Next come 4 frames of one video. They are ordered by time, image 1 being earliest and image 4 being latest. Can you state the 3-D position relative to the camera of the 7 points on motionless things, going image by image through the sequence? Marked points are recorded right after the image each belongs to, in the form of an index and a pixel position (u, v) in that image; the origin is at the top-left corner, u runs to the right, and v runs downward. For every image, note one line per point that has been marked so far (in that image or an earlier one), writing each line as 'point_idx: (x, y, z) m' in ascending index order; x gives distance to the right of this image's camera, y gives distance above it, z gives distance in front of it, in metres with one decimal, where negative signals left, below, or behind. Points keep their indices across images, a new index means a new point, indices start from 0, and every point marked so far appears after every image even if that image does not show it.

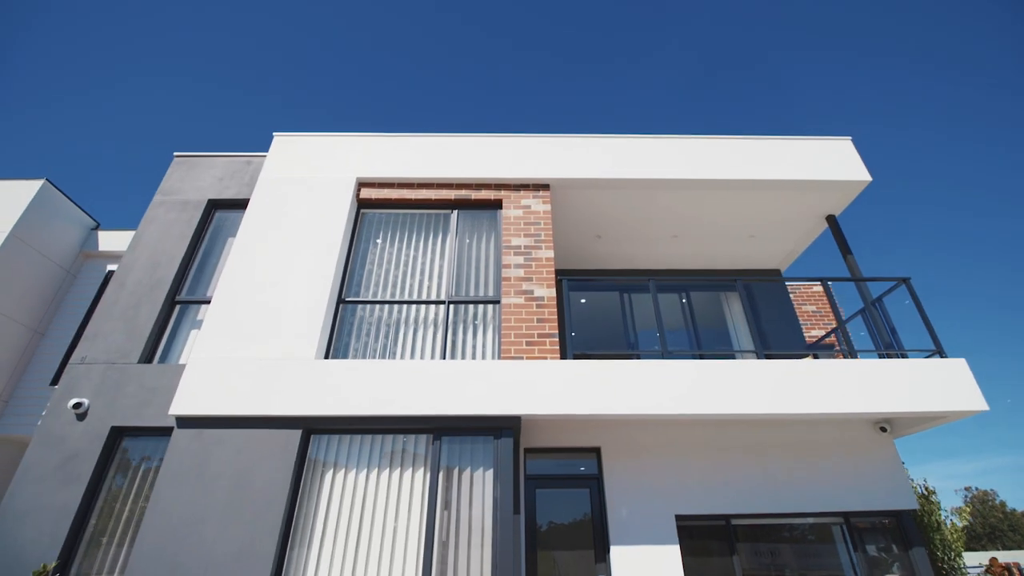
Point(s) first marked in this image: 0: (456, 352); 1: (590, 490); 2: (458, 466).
0: (-0.6, -0.7, +5.0) m
1: (+0.8, -2.2, +5.2) m
2: (-0.5, -1.6, +4.3) m
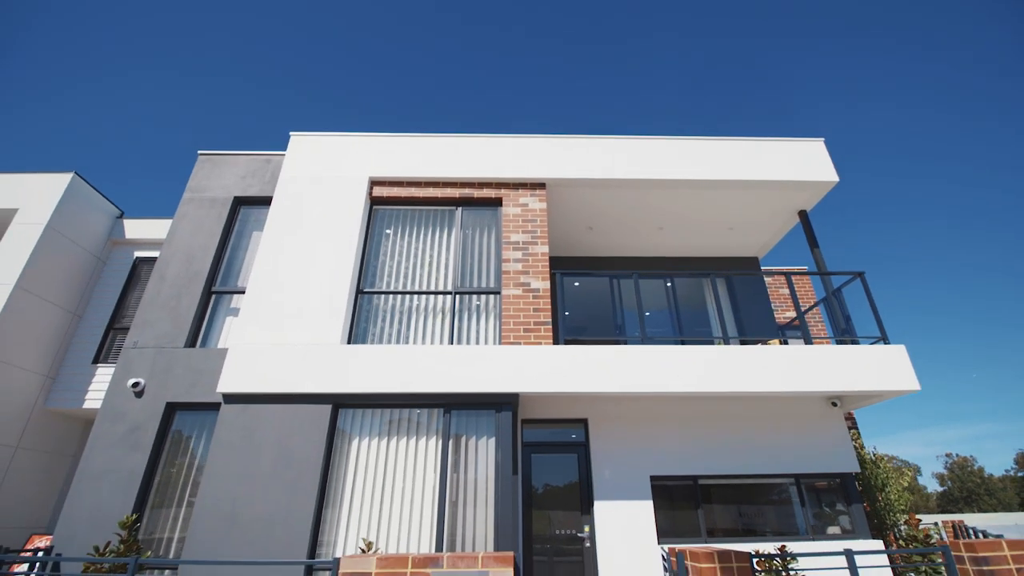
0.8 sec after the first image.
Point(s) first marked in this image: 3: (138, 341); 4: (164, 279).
0: (-0.6, -0.6, +5.7) m
1: (+0.8, -2.1, +6.0) m
2: (-0.5, -1.6, +5.0) m
3: (-4.3, -0.6, +5.4) m
4: (-4.3, +0.1, +5.8) m
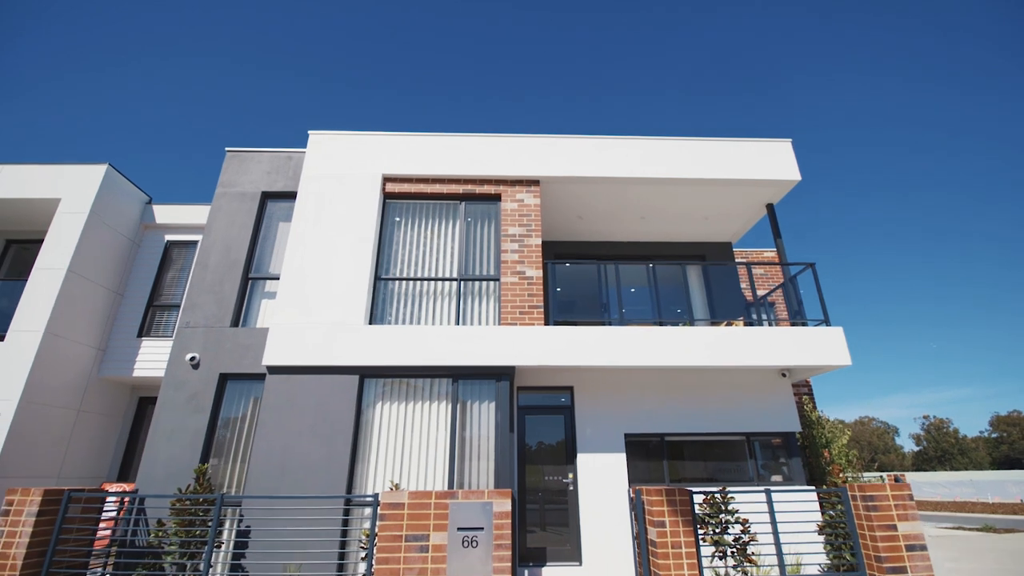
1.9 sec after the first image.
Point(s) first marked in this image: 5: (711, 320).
0: (-0.6, -0.4, +6.6) m
1: (+0.8, -1.9, +7.1) m
2: (-0.5, -1.4, +6.1) m
3: (-4.3, -0.4, +6.3) m
4: (-4.3, +0.3, +6.6) m
5: (+3.5, -0.6, +8.2) m
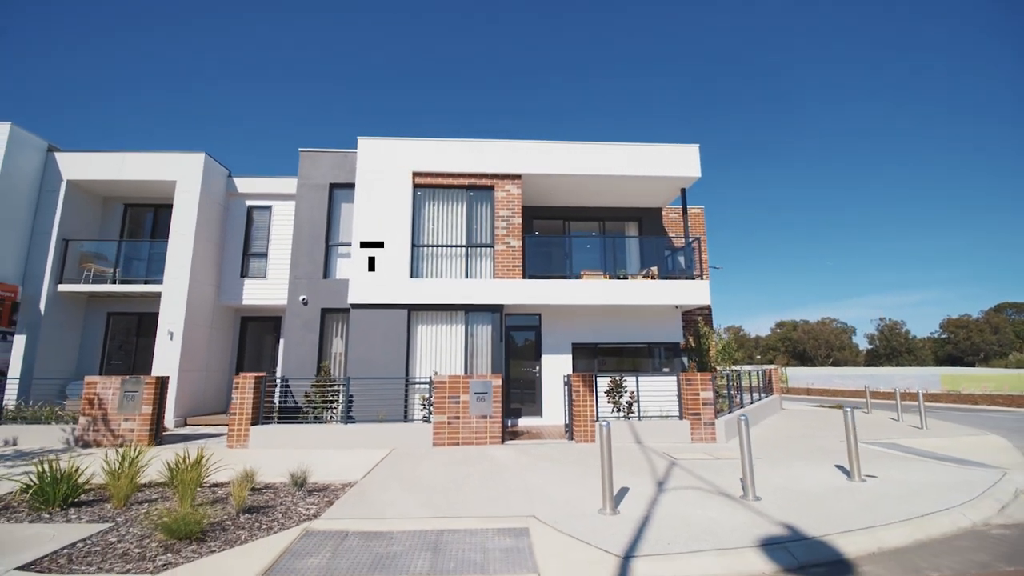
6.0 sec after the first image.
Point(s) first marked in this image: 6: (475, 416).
0: (-0.9, +0.3, +10.2) m
1: (+0.5, -1.0, +11.0) m
2: (-0.8, -0.8, +9.9) m
3: (-4.5, +0.3, +9.8) m
4: (-4.5, +1.1, +10.0) m
5: (+3.2, +0.5, +11.9) m
6: (-0.7, -2.2, +8.2) m
